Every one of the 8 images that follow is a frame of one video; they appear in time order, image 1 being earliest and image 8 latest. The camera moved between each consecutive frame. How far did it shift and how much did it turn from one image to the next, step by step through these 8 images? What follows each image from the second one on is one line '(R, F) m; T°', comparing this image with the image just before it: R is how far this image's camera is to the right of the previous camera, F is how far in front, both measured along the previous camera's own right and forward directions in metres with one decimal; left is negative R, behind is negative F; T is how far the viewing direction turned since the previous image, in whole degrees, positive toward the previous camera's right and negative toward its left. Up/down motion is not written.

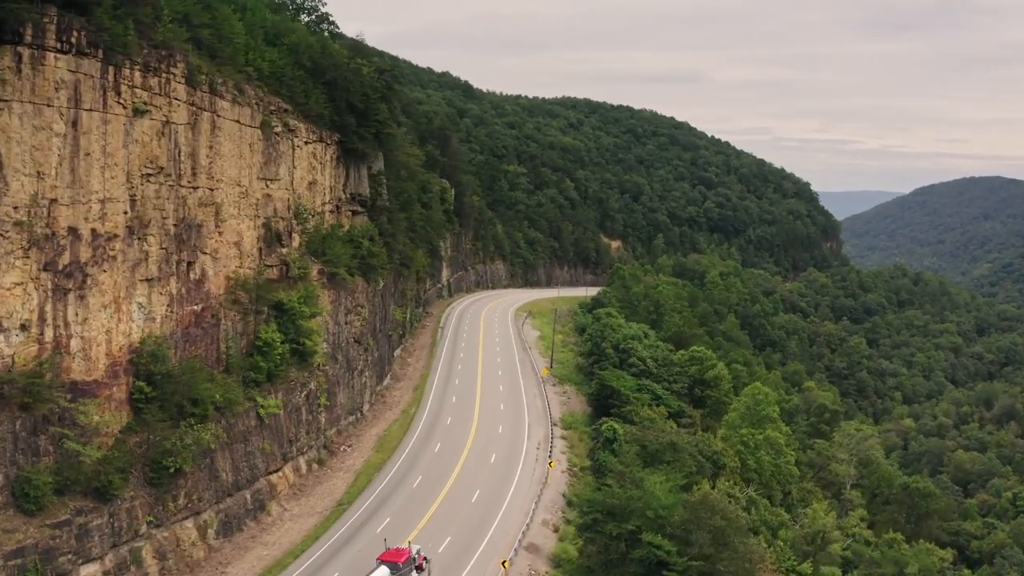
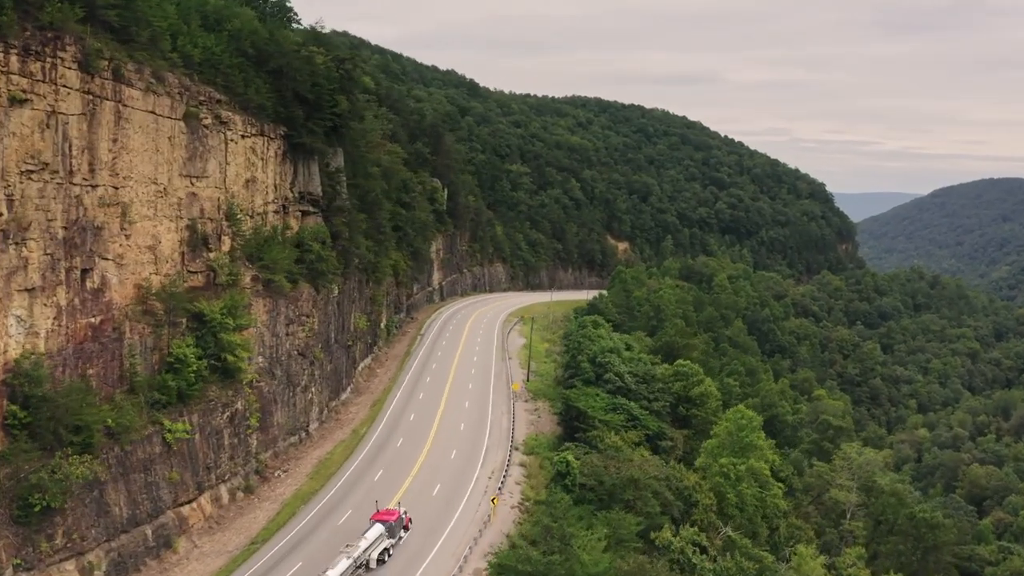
(+1.8, +3.7) m; -1°
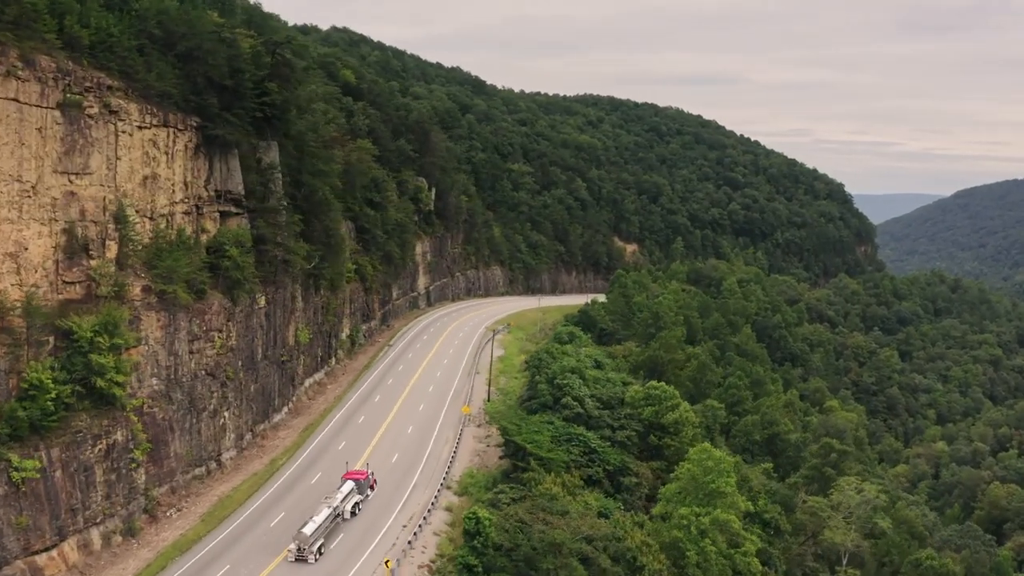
(+2.3, +4.7) m; -1°
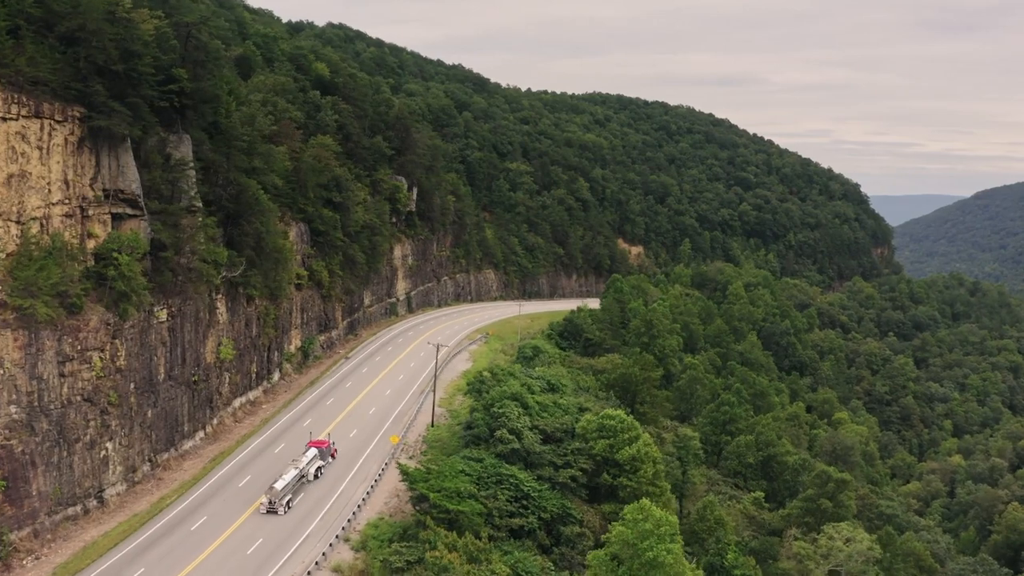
(+2.3, +4.8) m; -1°
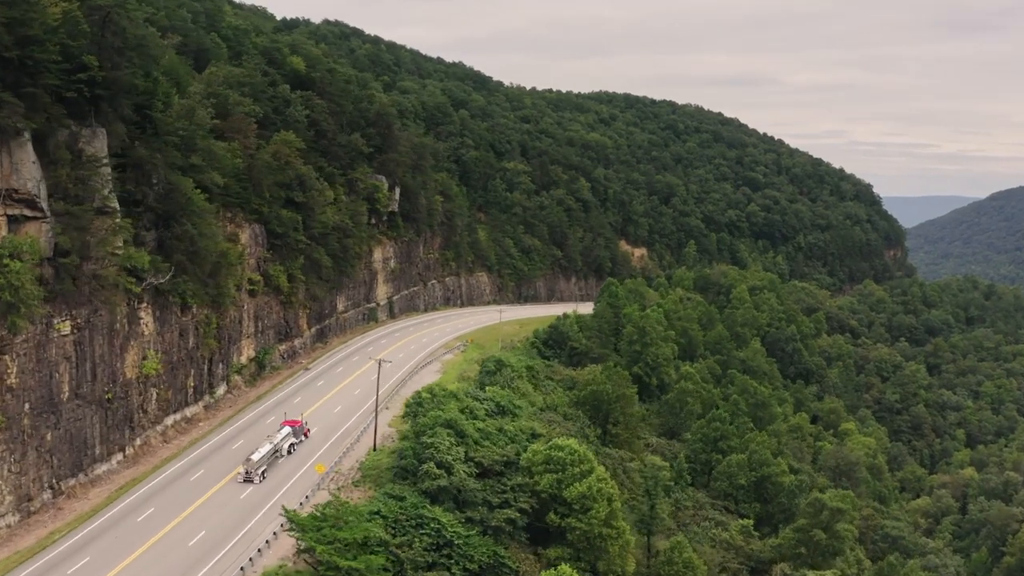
(+1.8, +3.7) m; -1°
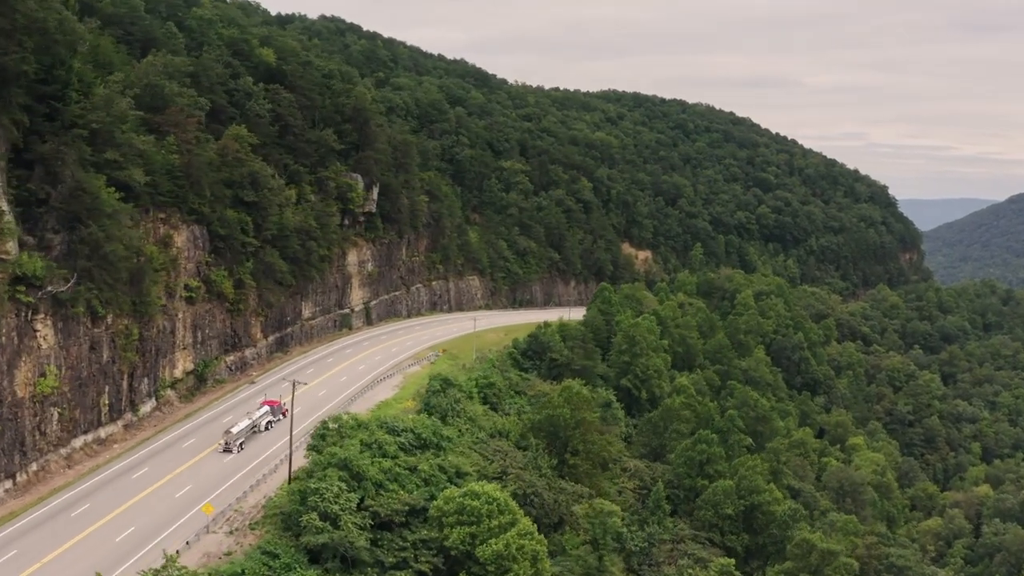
(+2.1, +4.2) m; -1°
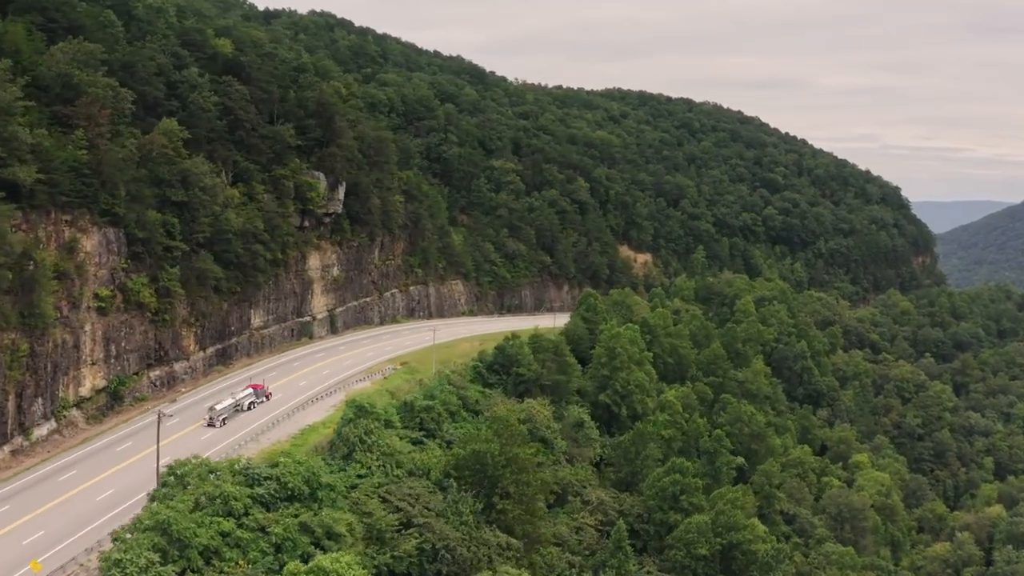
(+2.3, +4.7) m; -1°
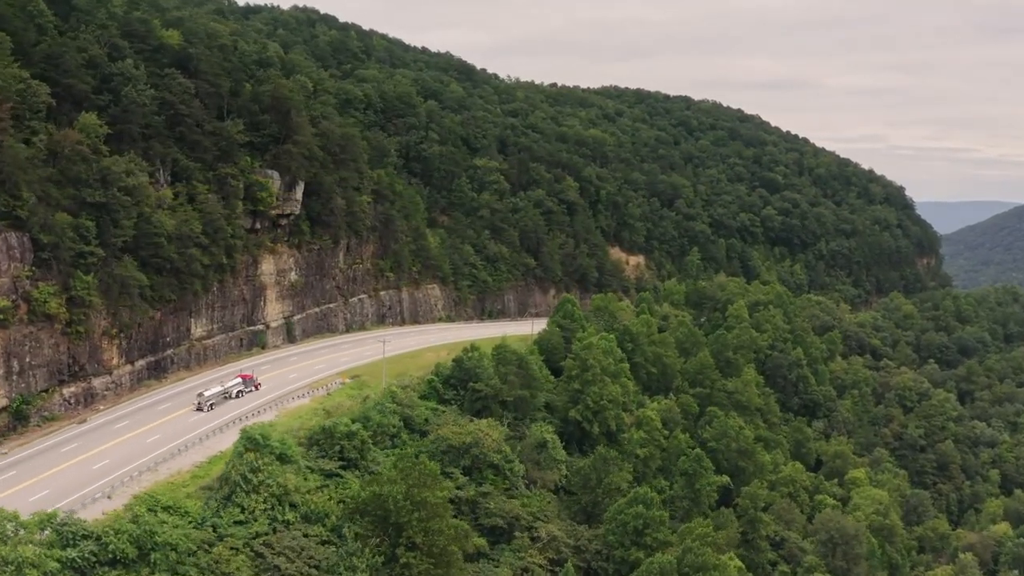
(+2.0, +4.3) m; 0°
